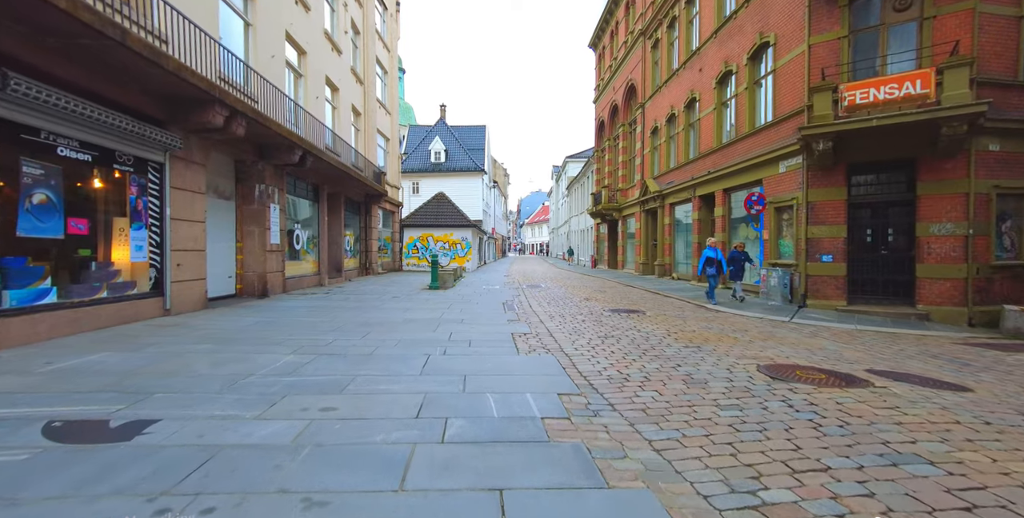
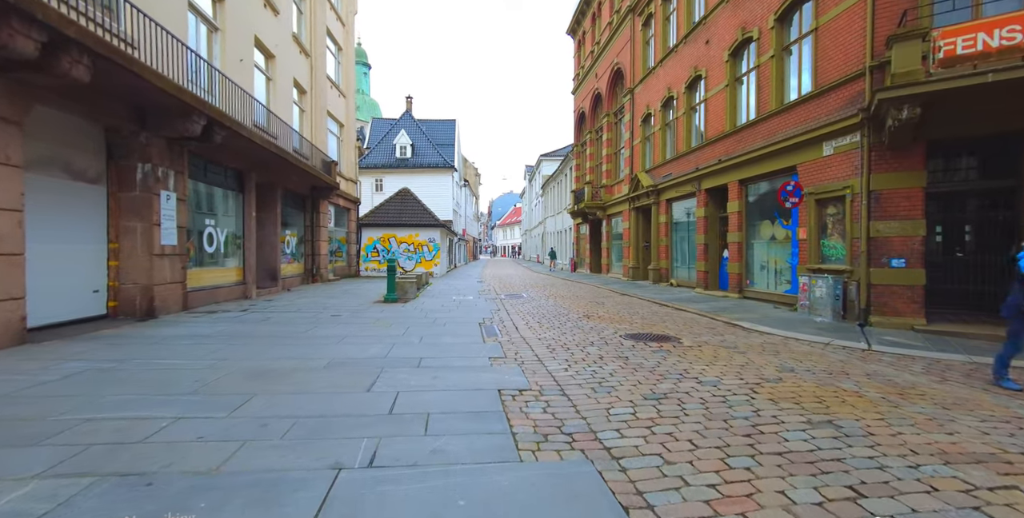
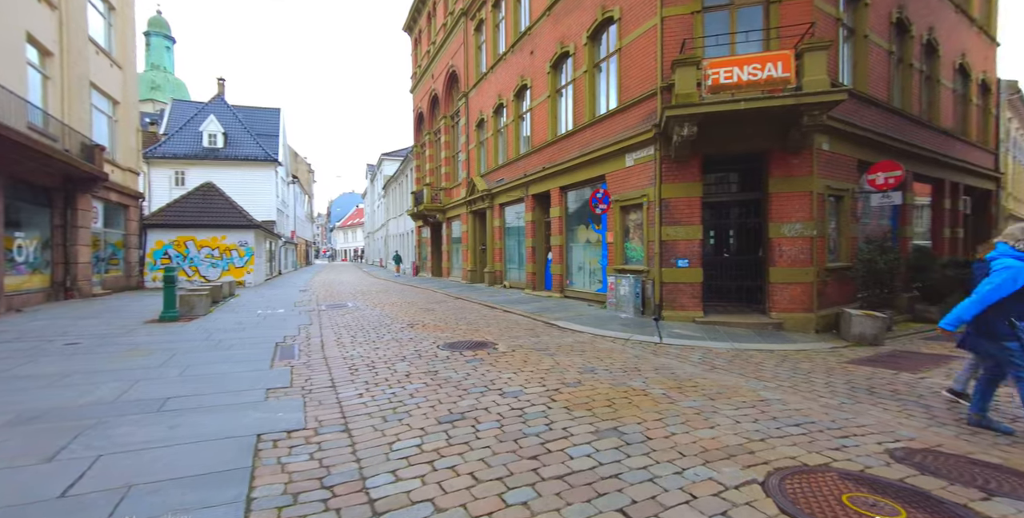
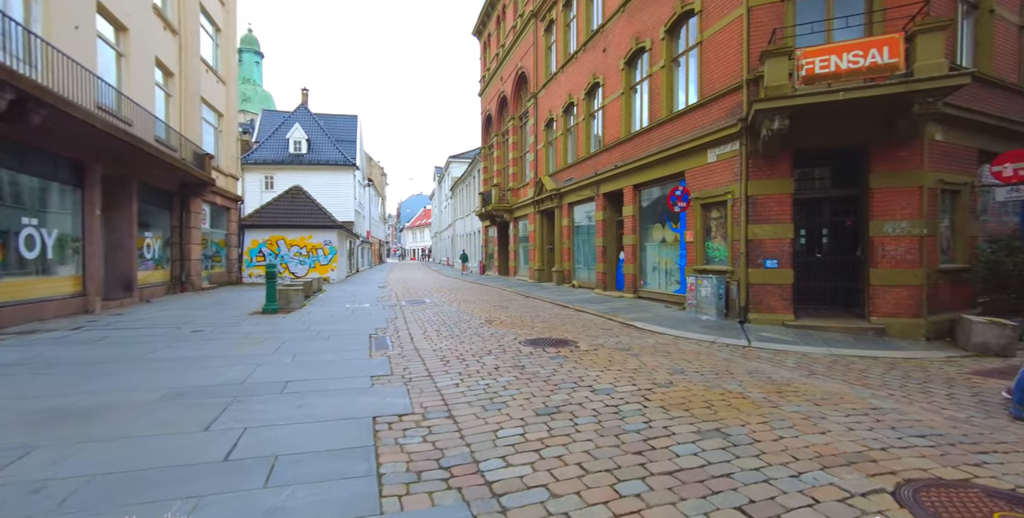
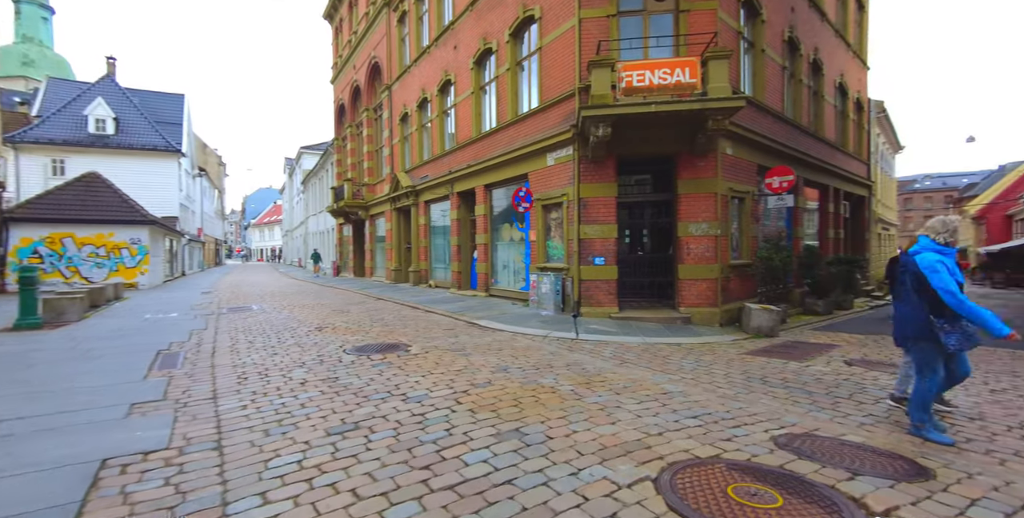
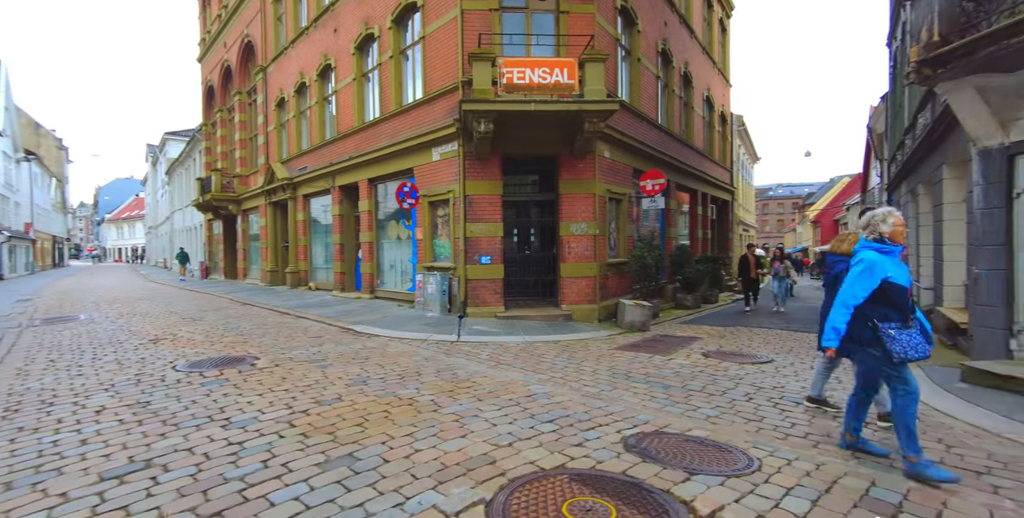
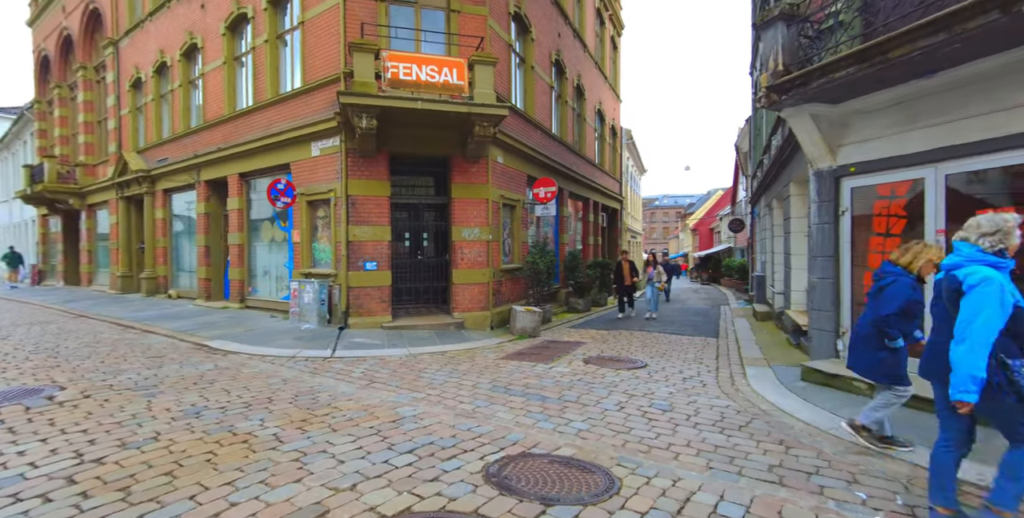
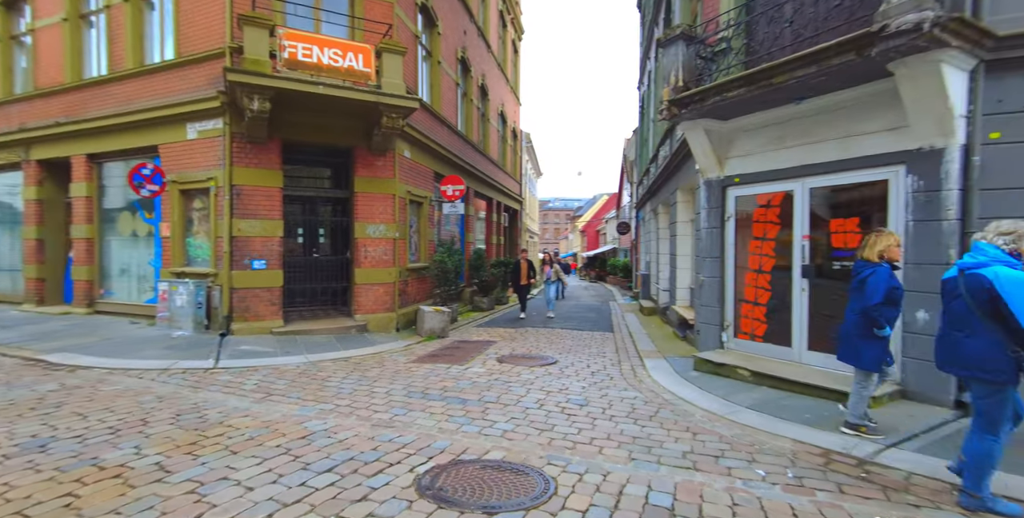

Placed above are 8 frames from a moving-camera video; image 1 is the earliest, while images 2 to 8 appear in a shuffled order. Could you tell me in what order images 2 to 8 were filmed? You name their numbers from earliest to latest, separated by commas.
2, 4, 3, 5, 6, 7, 8
